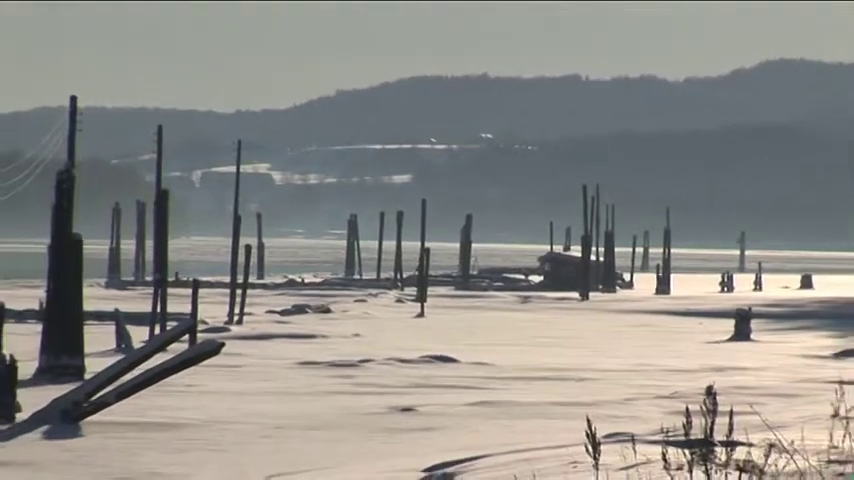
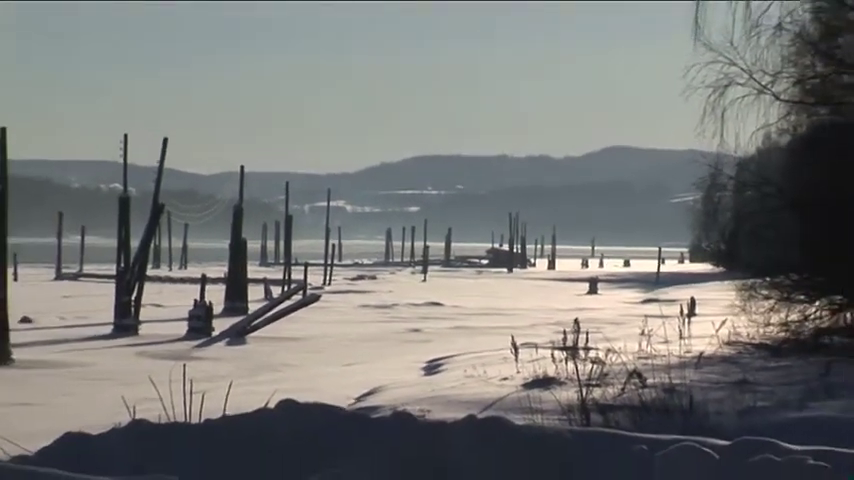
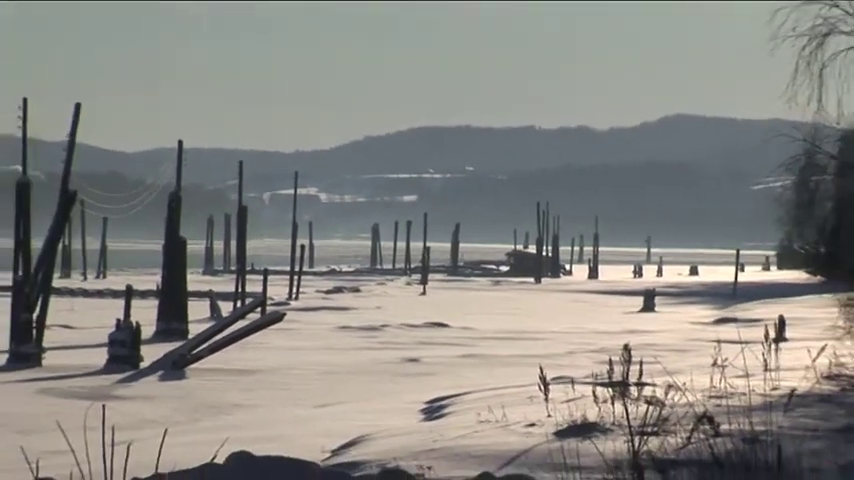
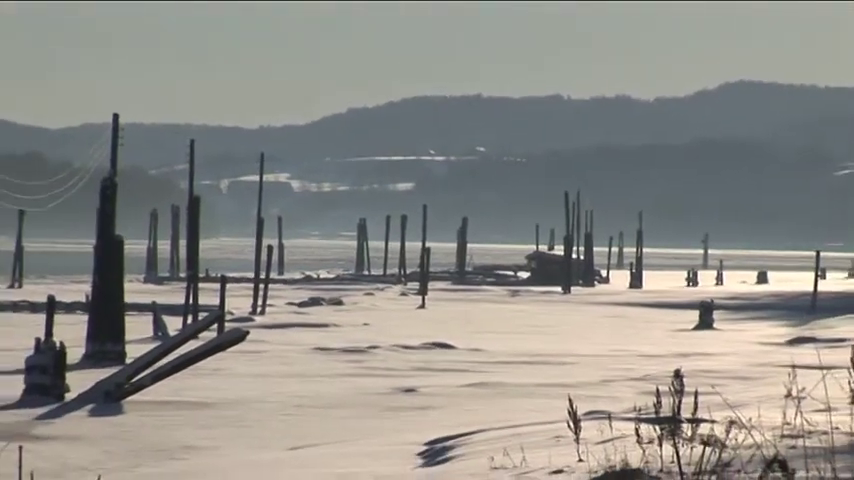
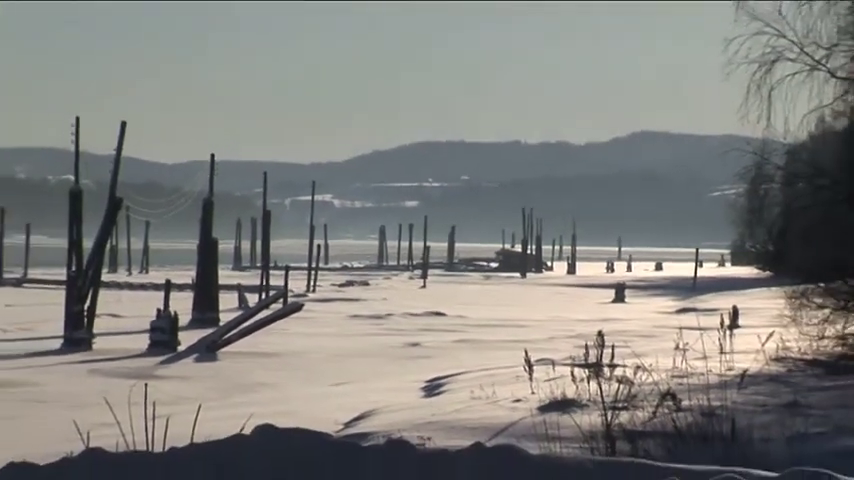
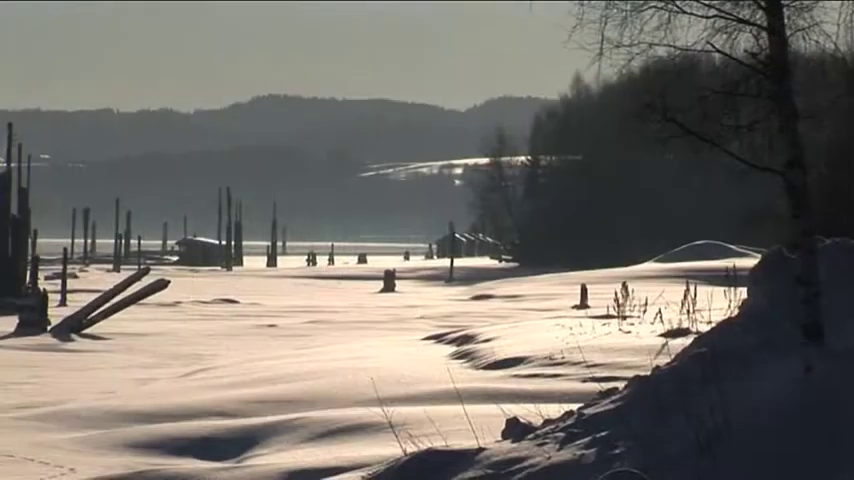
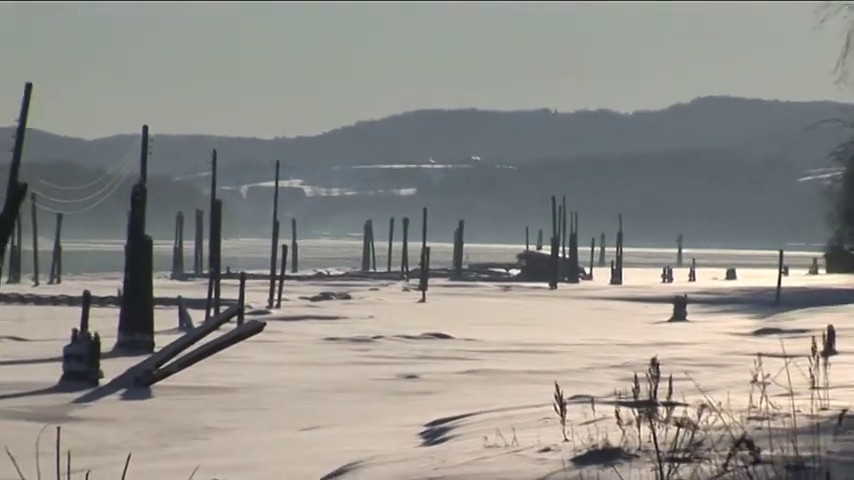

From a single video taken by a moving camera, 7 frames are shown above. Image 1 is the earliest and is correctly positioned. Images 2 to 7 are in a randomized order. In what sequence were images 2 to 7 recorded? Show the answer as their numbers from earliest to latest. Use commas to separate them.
4, 7, 3, 5, 2, 6
